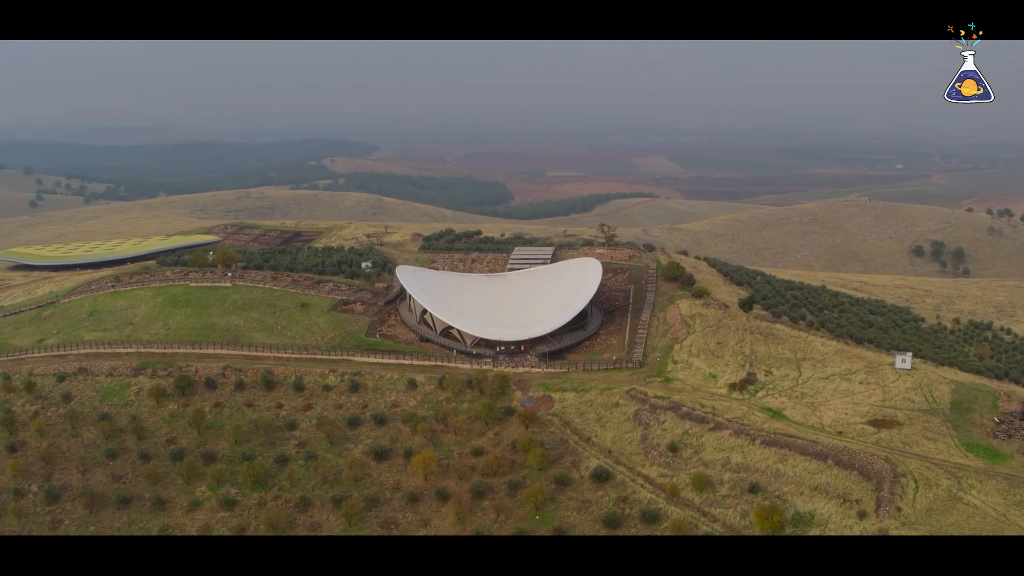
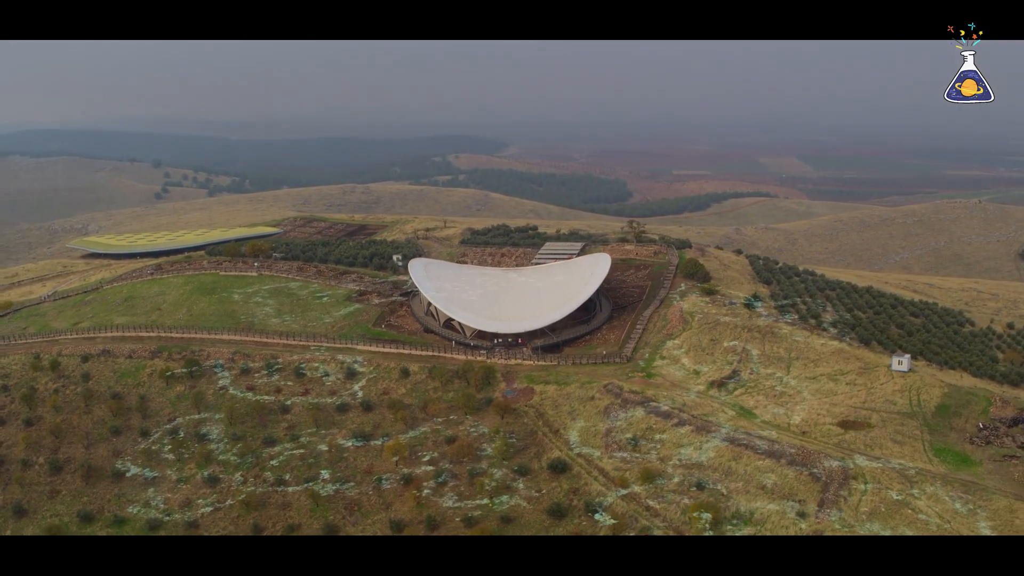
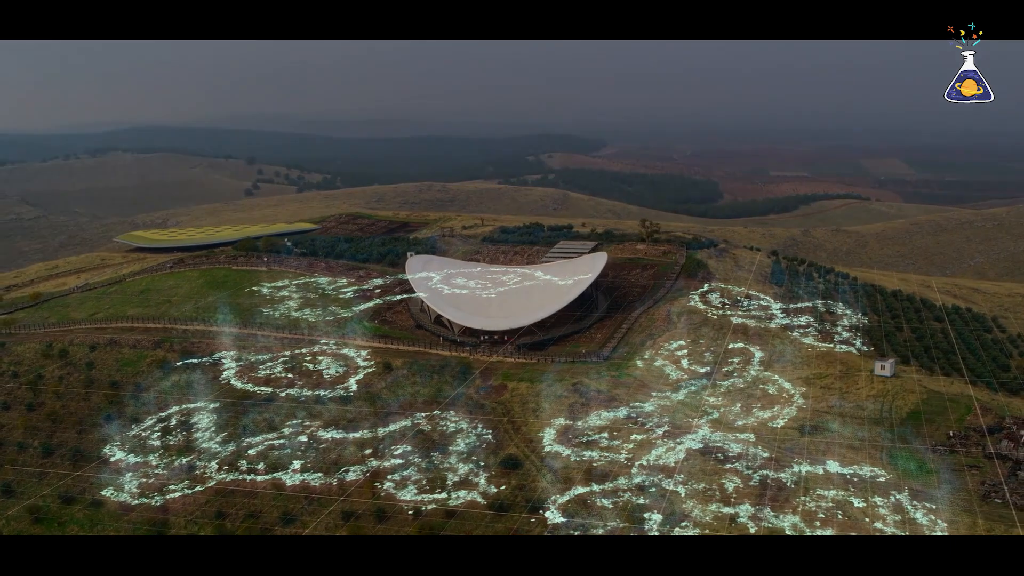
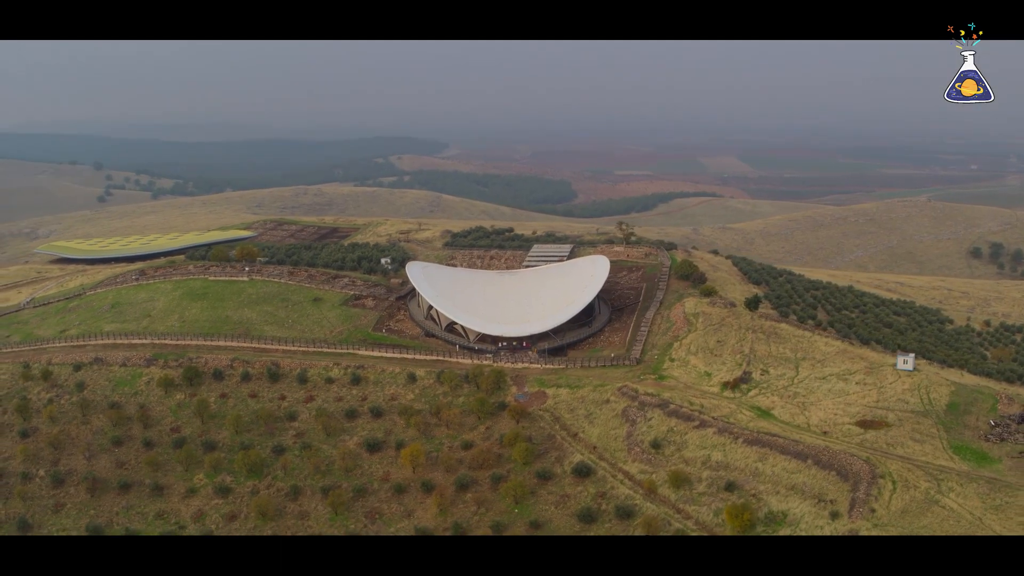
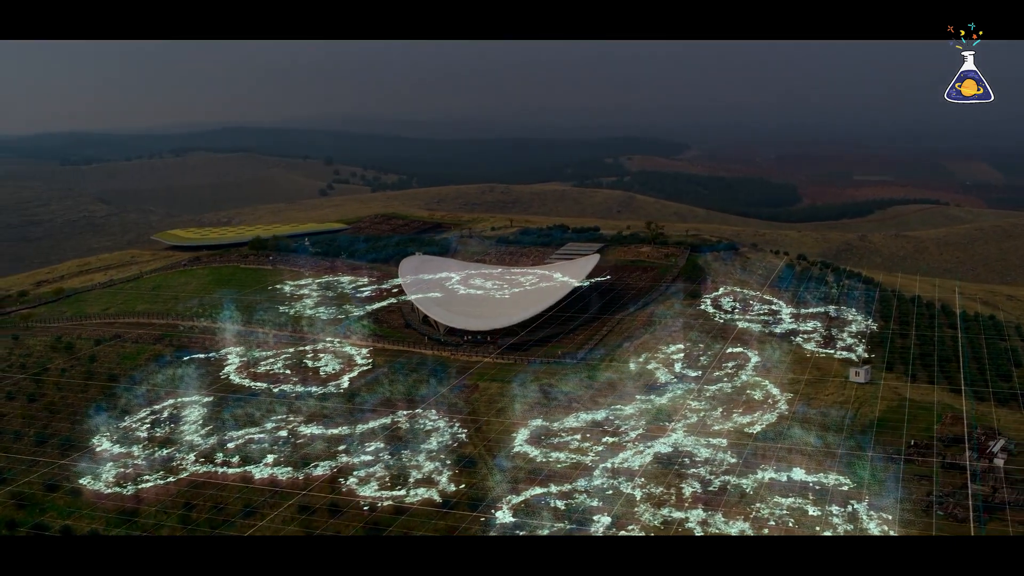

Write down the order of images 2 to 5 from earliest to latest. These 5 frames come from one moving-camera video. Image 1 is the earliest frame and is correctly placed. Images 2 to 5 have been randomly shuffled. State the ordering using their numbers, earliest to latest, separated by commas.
4, 2, 3, 5
